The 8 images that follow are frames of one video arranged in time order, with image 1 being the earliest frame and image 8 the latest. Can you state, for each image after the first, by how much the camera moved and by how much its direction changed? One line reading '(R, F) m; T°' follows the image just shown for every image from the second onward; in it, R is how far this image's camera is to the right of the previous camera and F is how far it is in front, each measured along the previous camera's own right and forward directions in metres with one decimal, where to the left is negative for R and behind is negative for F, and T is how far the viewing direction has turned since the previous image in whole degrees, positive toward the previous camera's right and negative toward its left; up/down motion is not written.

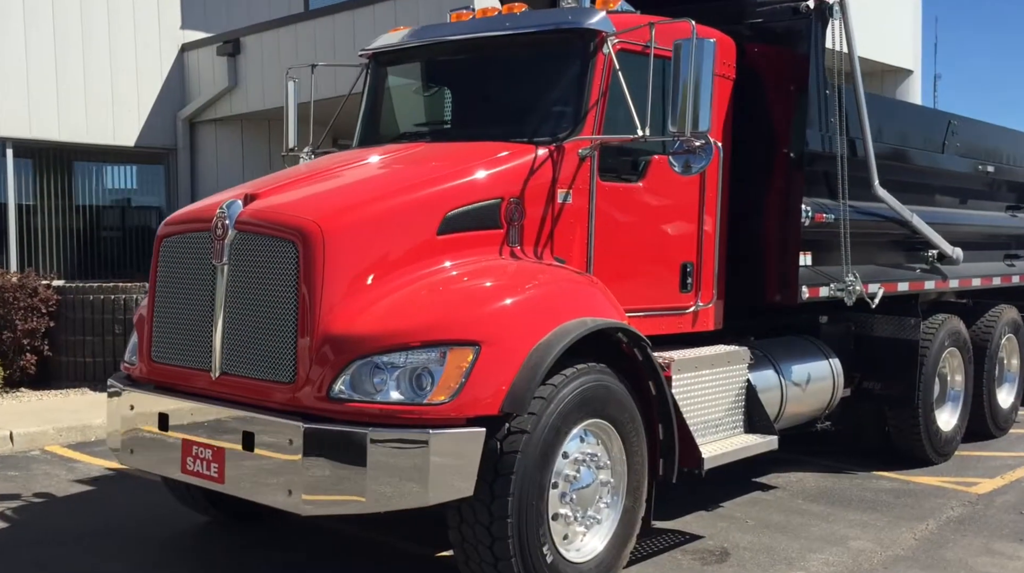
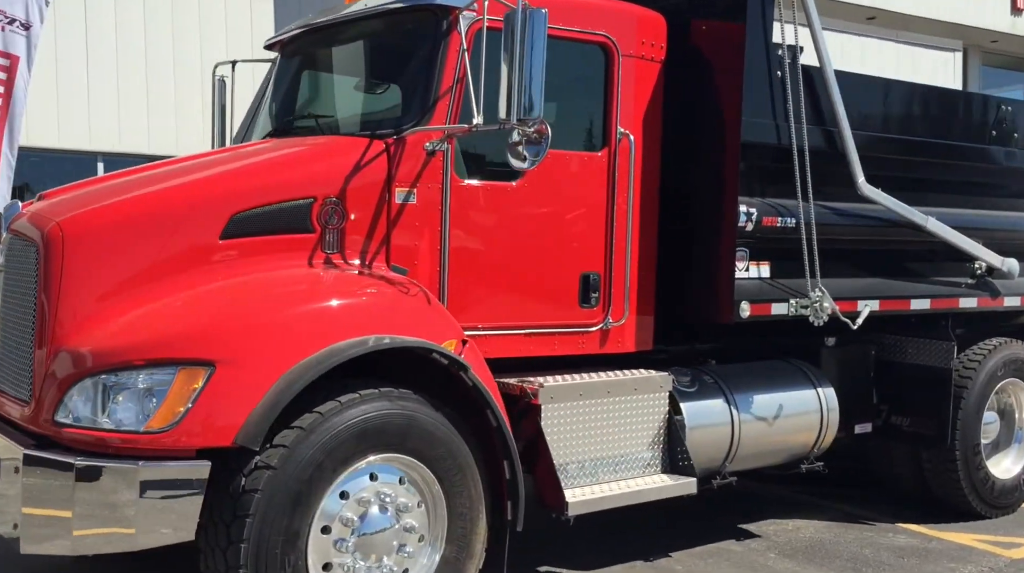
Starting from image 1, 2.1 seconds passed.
(+1.6, +0.8) m; -11°
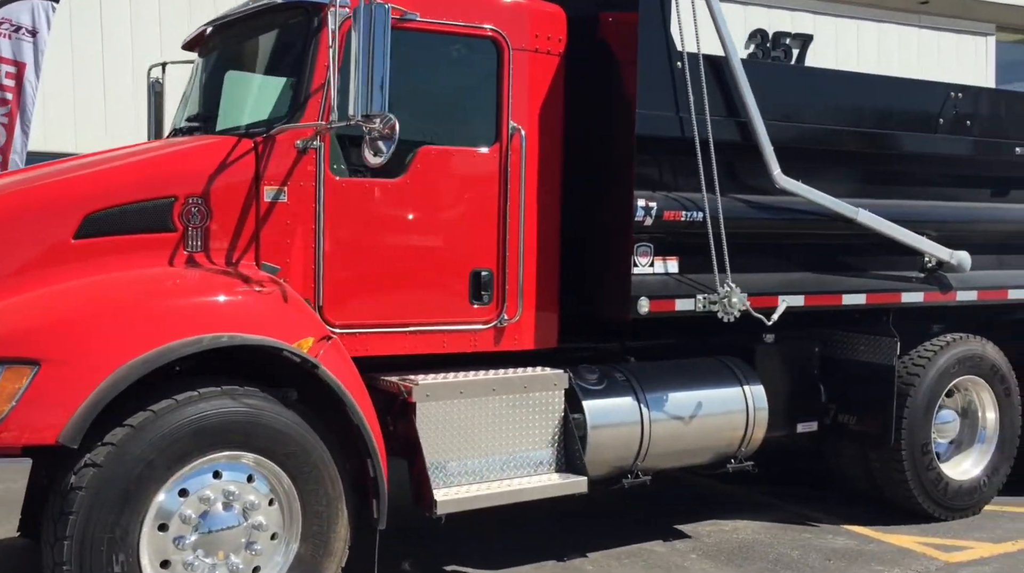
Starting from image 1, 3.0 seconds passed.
(+0.9, +0.1) m; -4°
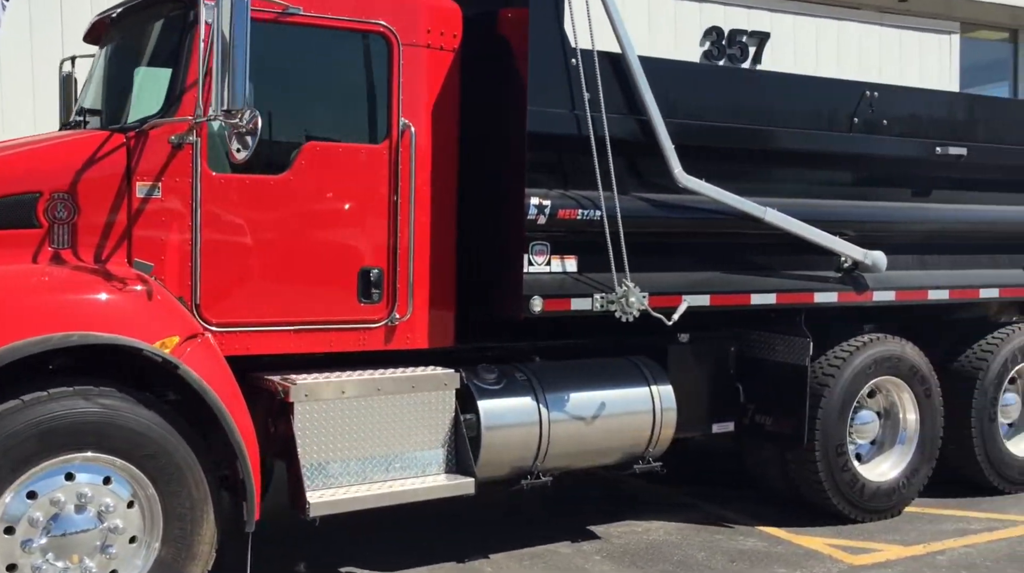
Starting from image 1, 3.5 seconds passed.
(+0.5, +0.1) m; 0°
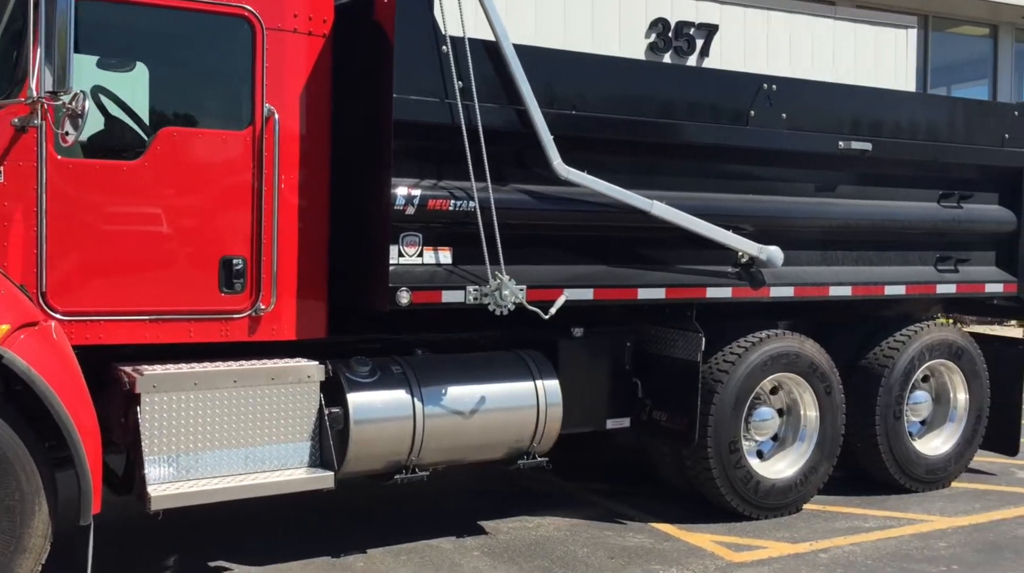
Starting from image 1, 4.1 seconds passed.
(+0.6, +0.1) m; +1°
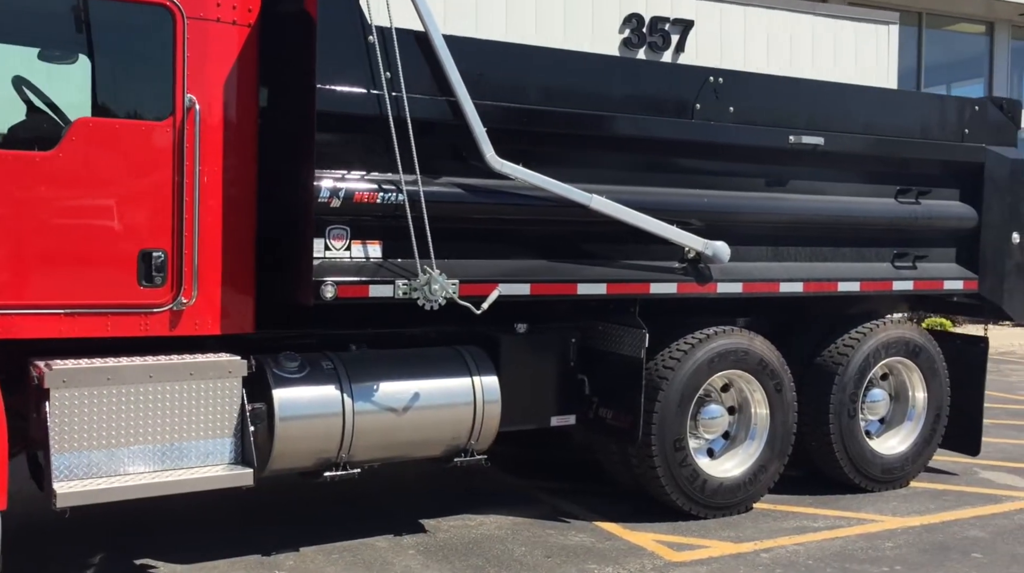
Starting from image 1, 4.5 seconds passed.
(+0.3, +0.1) m; 0°
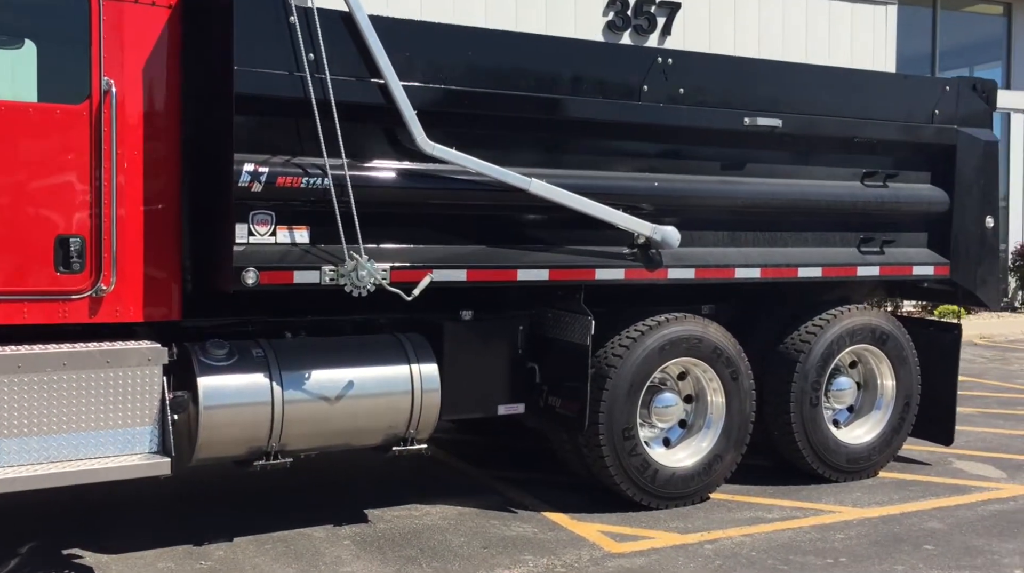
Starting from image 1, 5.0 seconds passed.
(+0.4, +0.1) m; -1°
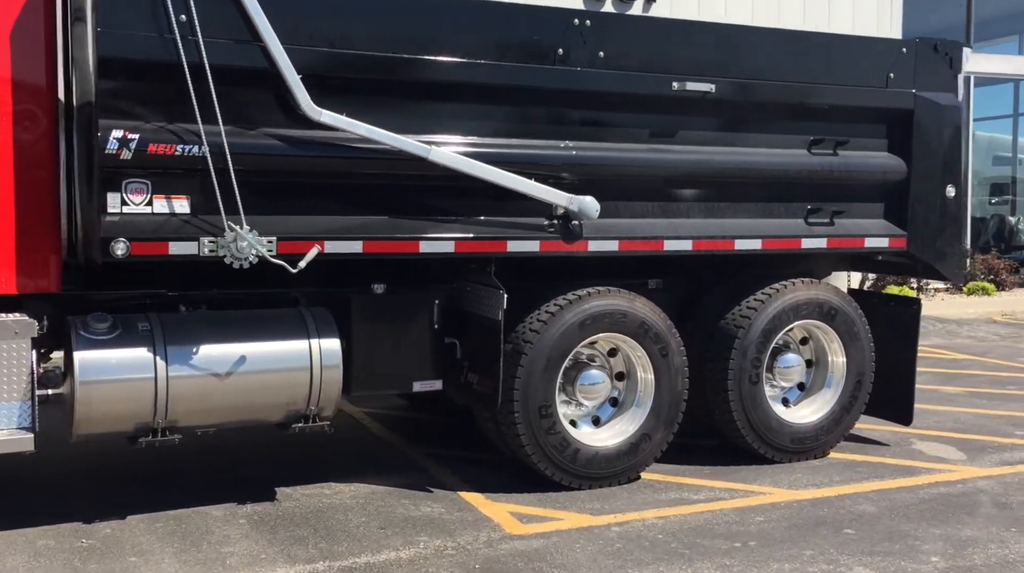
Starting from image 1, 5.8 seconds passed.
(+0.7, +0.2) m; -2°
